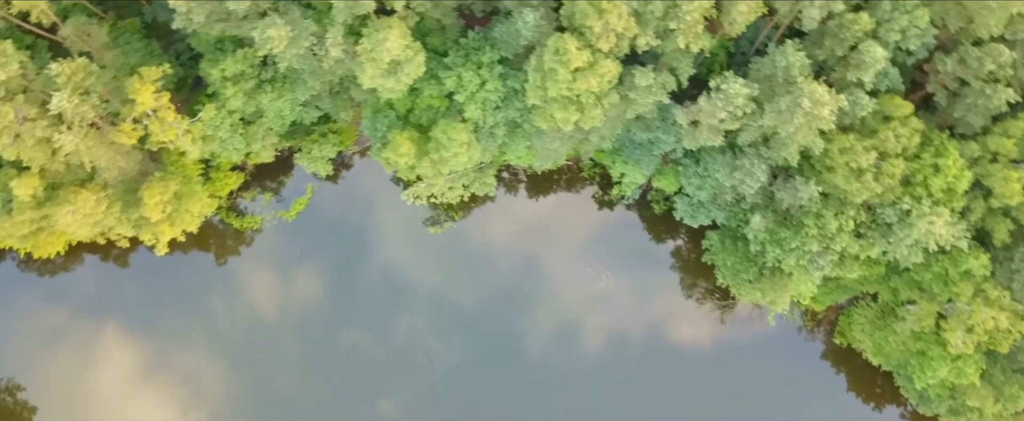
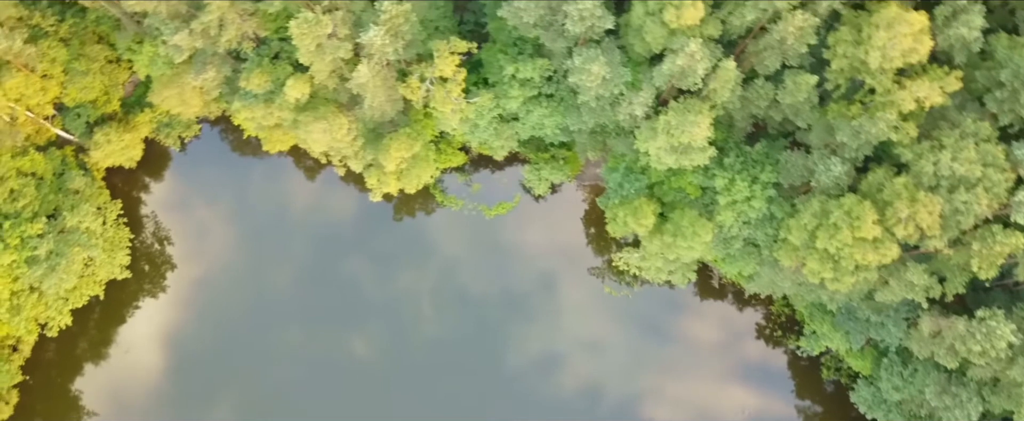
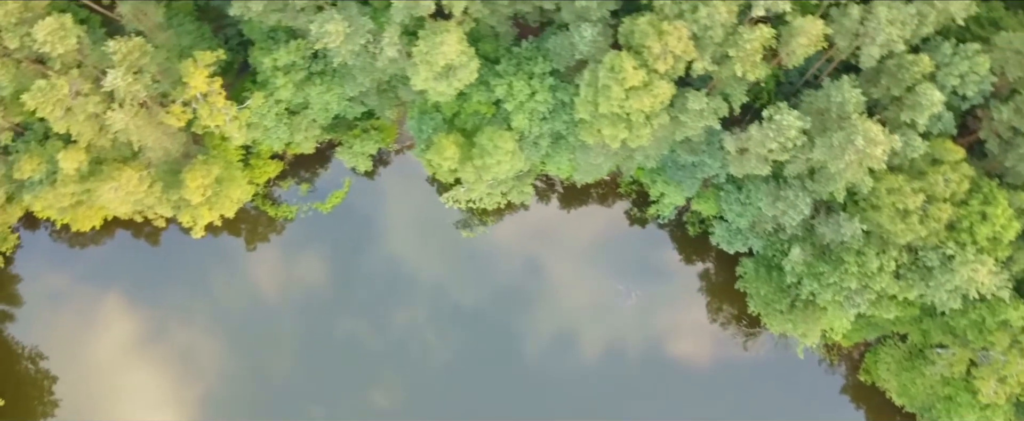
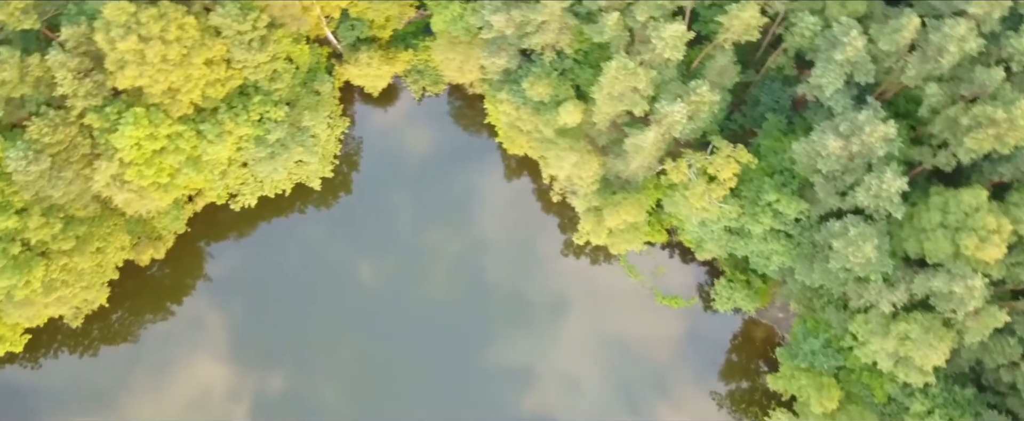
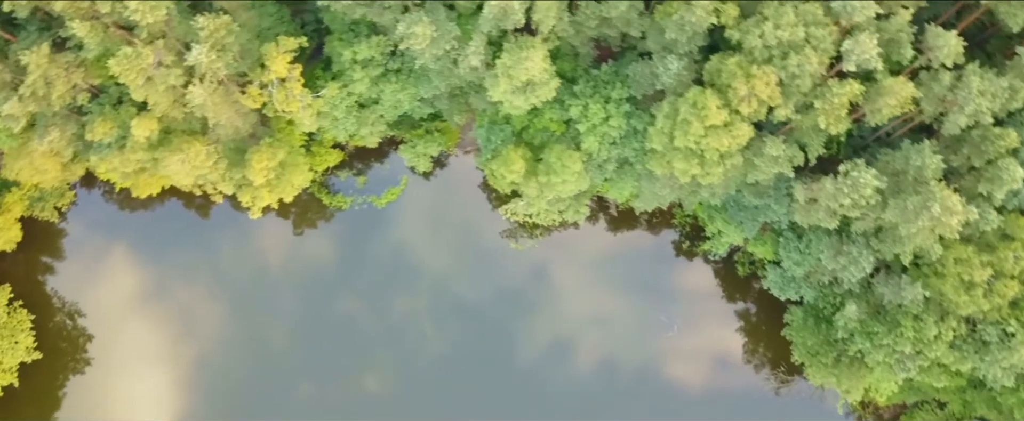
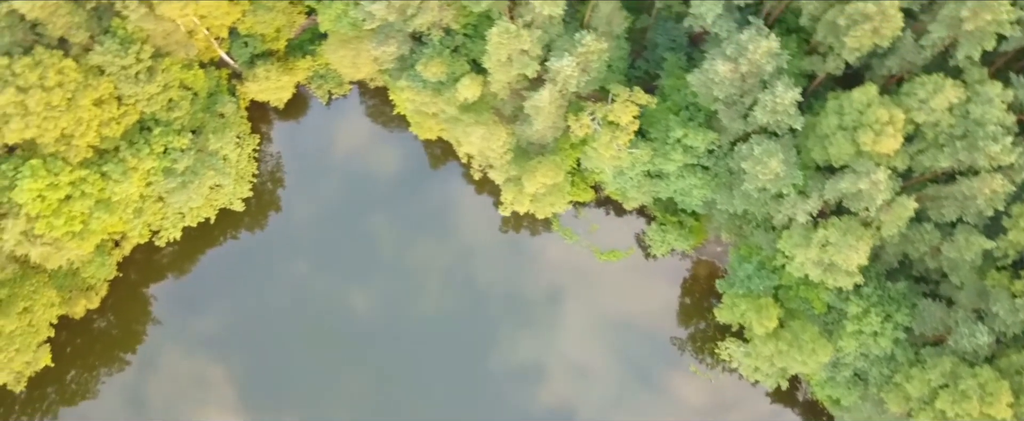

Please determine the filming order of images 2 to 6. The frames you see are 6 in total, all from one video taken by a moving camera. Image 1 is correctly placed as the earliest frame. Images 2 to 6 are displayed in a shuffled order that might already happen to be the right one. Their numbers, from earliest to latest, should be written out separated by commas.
3, 5, 2, 6, 4
